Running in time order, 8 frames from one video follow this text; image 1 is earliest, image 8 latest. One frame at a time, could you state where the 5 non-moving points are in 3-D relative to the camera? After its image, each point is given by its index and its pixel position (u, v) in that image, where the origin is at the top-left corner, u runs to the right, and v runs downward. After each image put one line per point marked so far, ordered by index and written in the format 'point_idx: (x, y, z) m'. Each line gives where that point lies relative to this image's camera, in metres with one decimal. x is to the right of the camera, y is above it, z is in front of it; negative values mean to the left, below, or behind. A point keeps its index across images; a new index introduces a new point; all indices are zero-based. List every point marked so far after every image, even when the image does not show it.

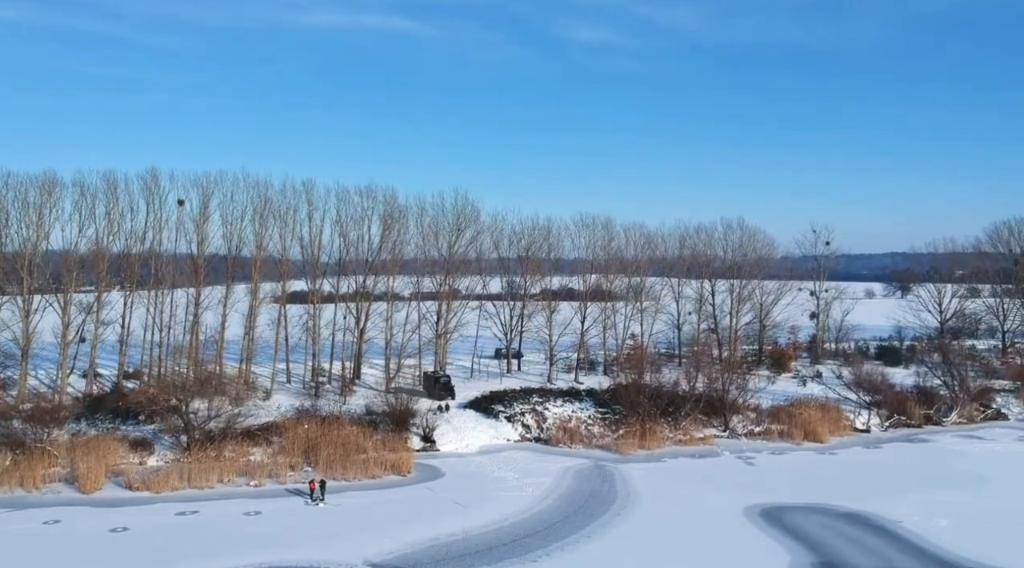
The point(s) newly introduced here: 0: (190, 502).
0: (-7.0, -4.7, +19.4) m
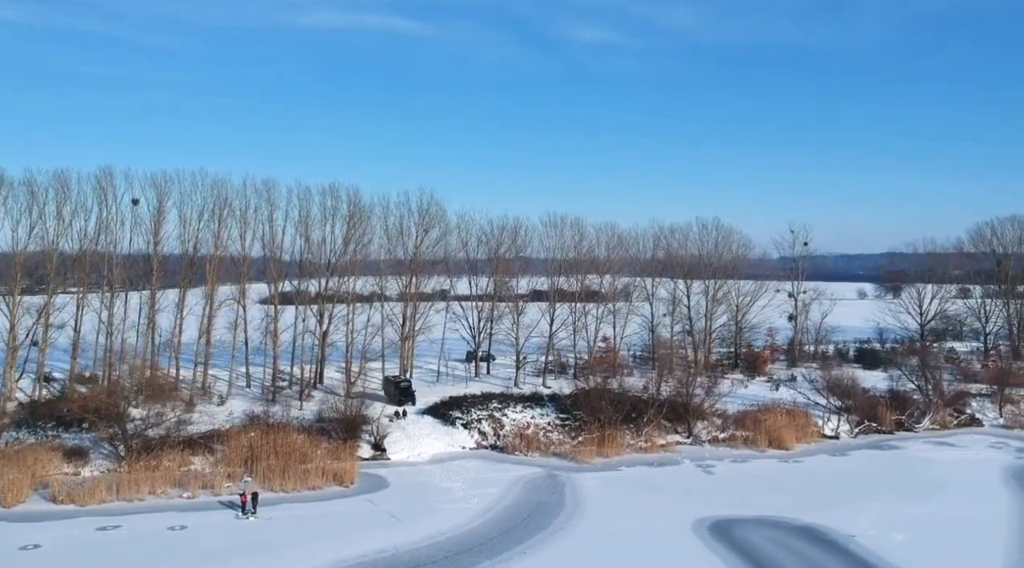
0: (-8.3, -4.8, +18.6) m
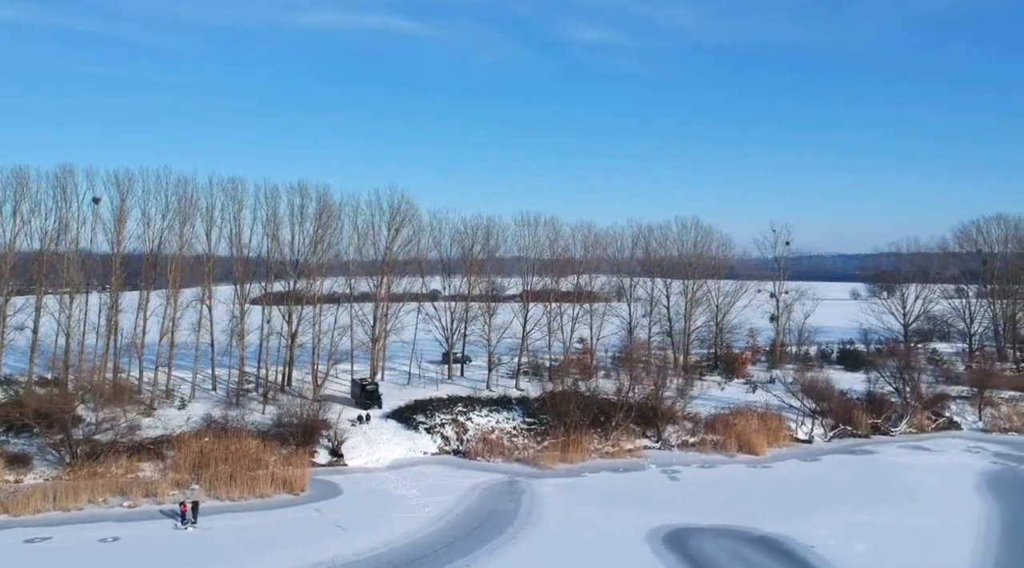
0: (-9.3, -4.8, +17.9) m
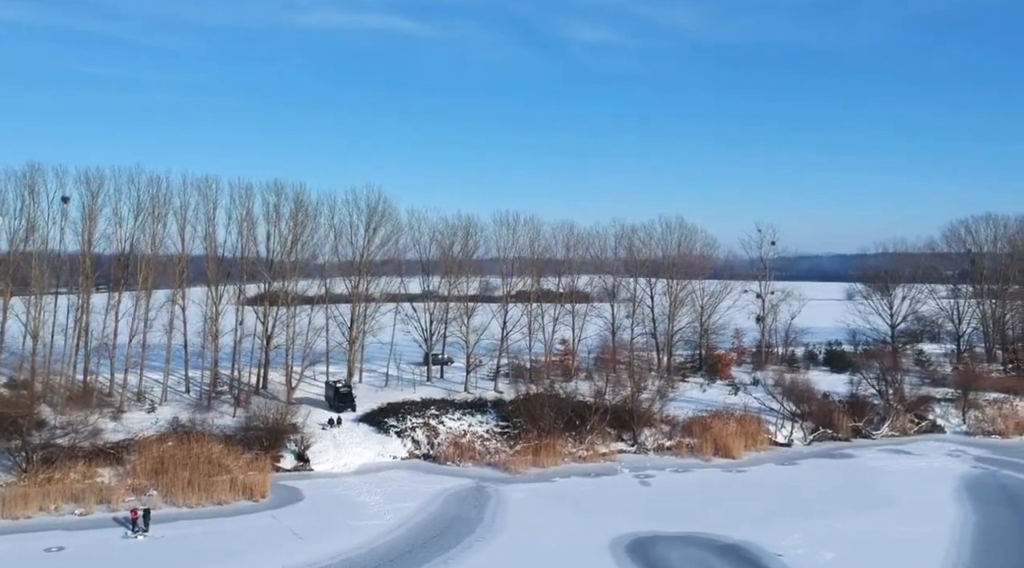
0: (-10.0, -4.9, +17.3) m
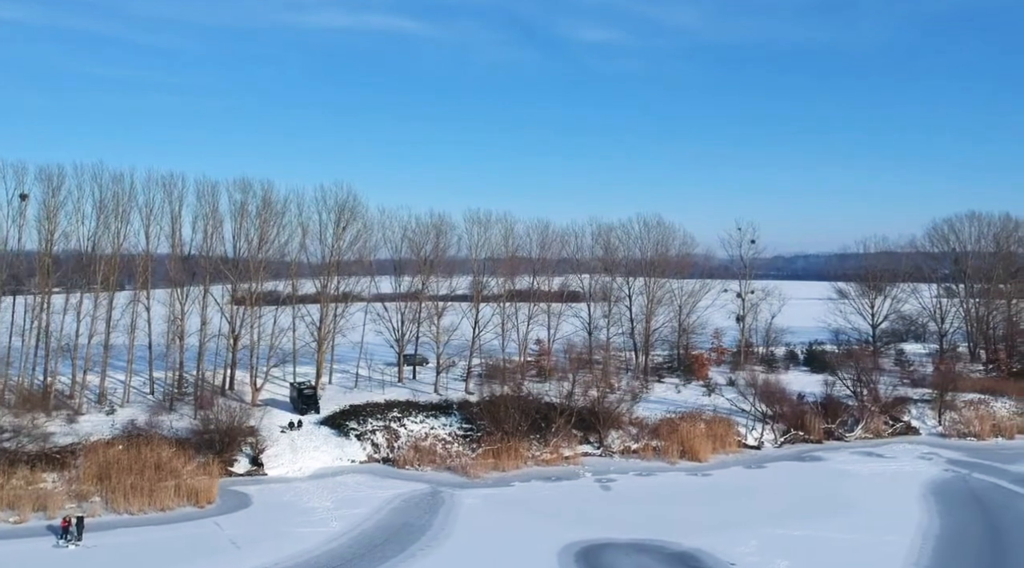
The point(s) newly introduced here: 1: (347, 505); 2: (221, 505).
0: (-11.1, -4.8, +16.7) m
1: (-3.7, -4.9, +20.0) m
2: (-6.5, -4.9, +19.9) m
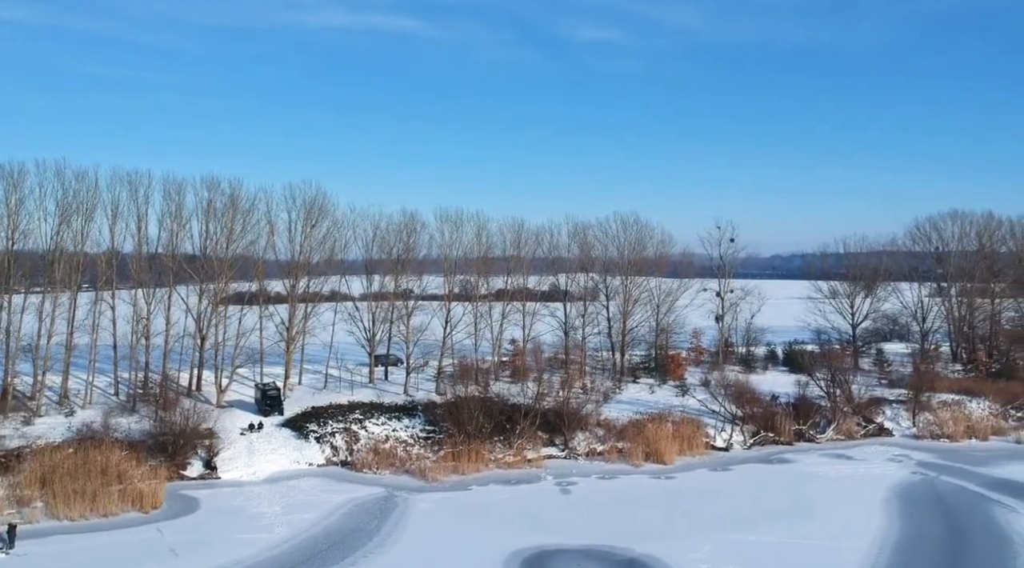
0: (-12.0, -4.8, +16.2) m
1: (-4.7, -4.9, +19.5) m
2: (-7.5, -4.9, +19.4) m
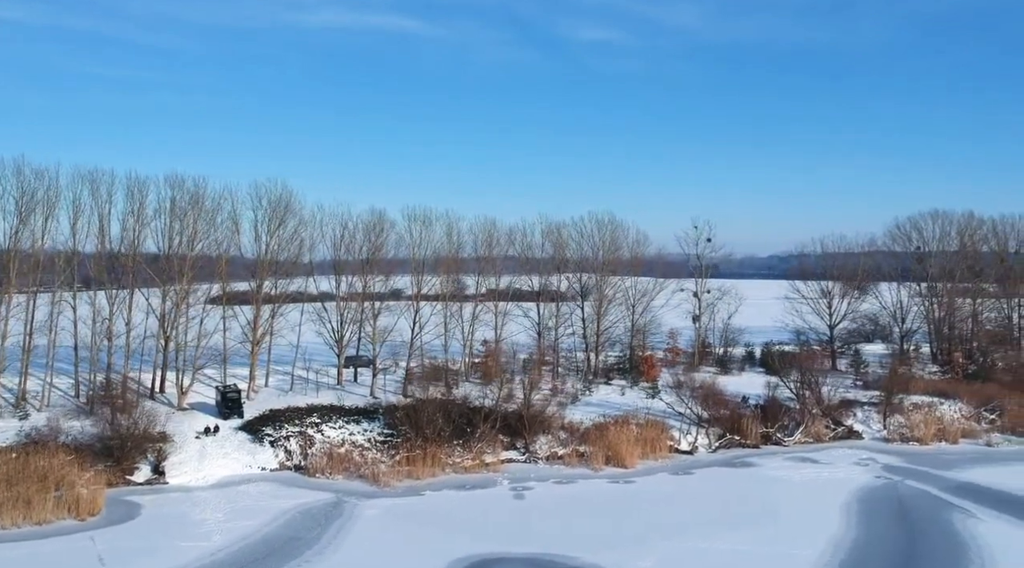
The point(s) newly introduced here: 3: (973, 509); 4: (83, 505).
0: (-13.1, -4.8, +15.6) m
1: (-5.8, -4.9, +19.0) m
2: (-8.5, -4.9, +18.9) m
3: (+10.0, -4.9, +19.5) m
4: (-9.0, -4.6, +18.9) m
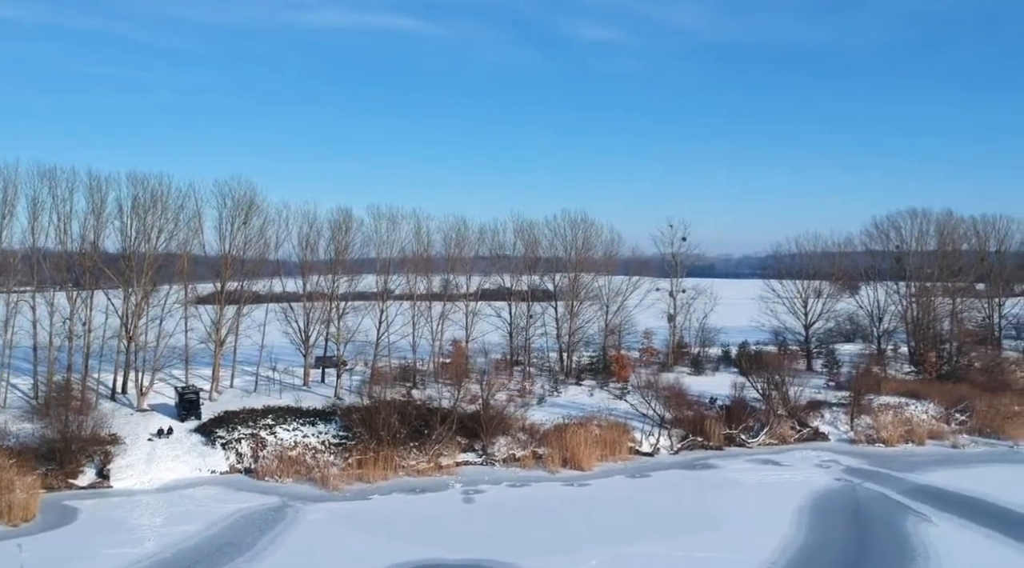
0: (-14.3, -4.8, +15.2) m
1: (-6.9, -4.9, +18.6) m
2: (-9.7, -4.9, +18.5) m
3: (+8.9, -4.9, +19.1) m
4: (-10.2, -4.6, +18.5) m
